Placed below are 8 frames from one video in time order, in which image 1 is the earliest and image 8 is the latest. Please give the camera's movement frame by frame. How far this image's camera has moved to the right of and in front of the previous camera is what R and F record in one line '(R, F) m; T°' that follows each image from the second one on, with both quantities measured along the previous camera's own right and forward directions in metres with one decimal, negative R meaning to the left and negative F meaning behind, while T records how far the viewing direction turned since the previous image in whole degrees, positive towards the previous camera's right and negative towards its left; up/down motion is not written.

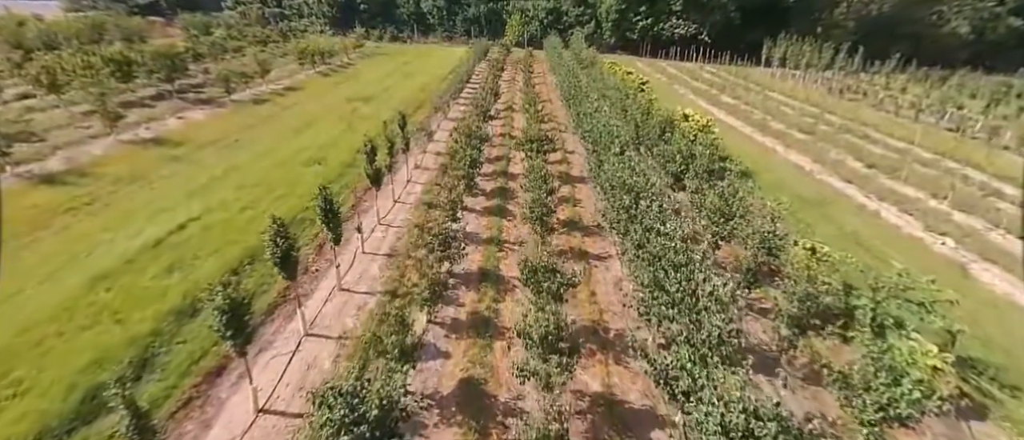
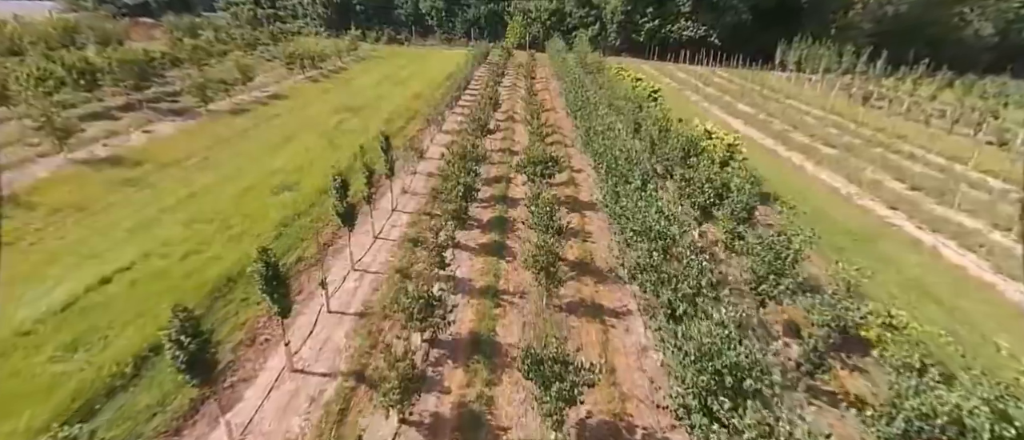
(+0.1, +2.6) m; 0°
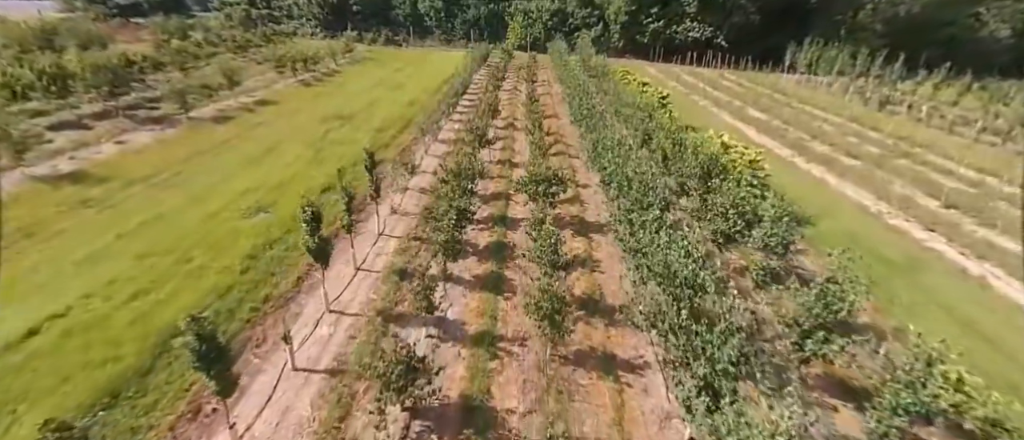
(+0.1, +1.8) m; 0°
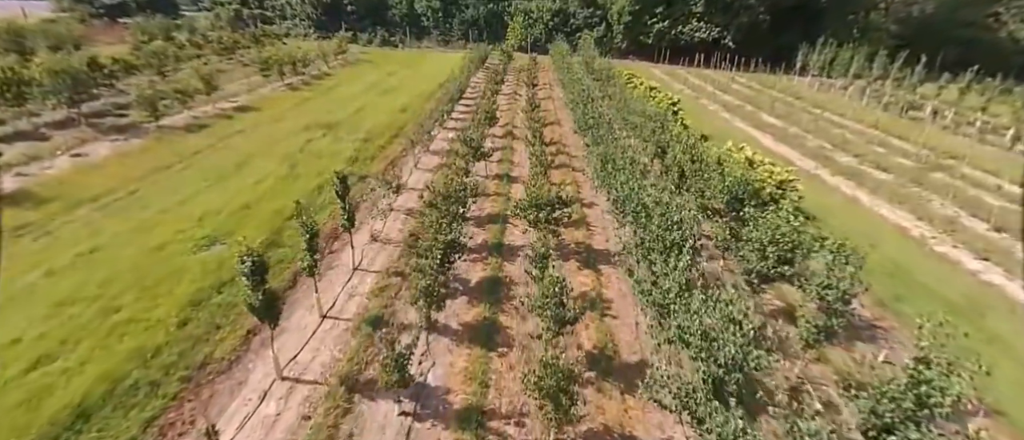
(+0.1, +2.2) m; 0°
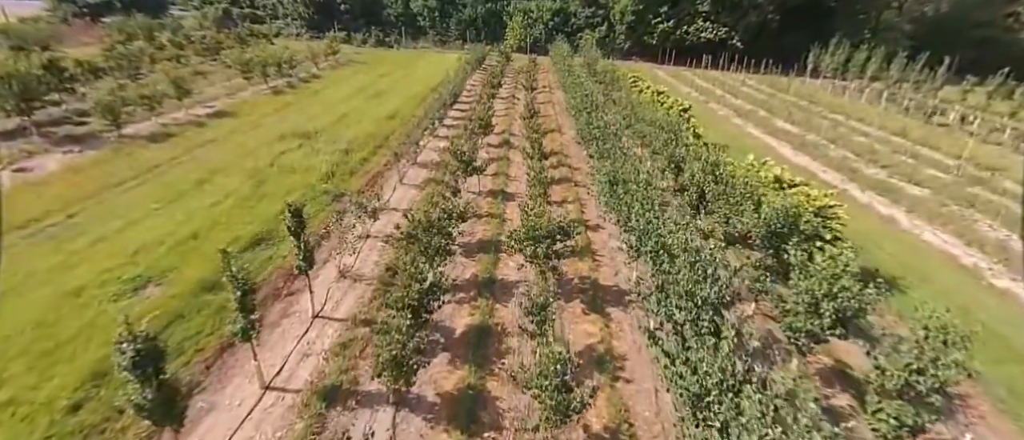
(+0.2, +2.3) m; 0°
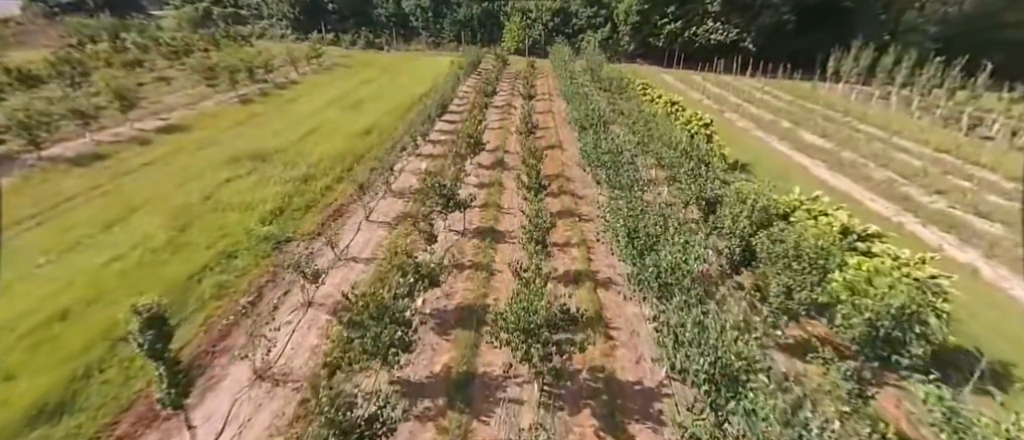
(+0.3, +3.7) m; 0°
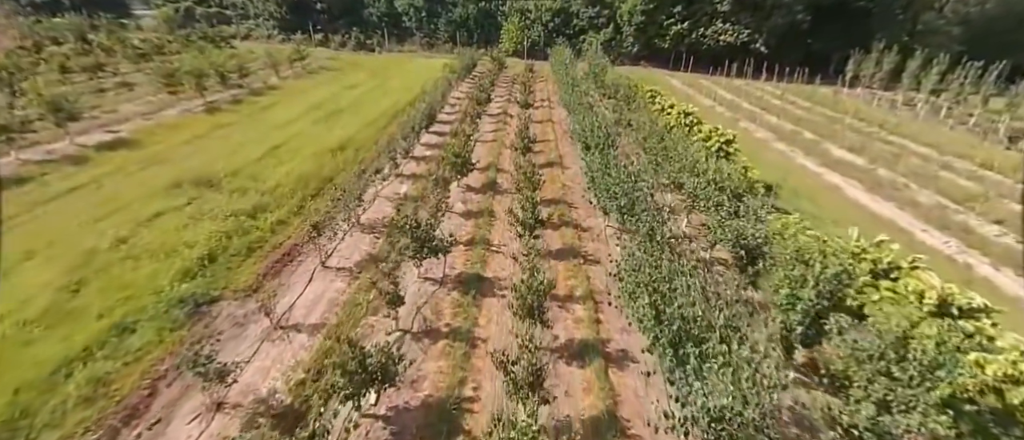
(+0.3, +3.1) m; 0°
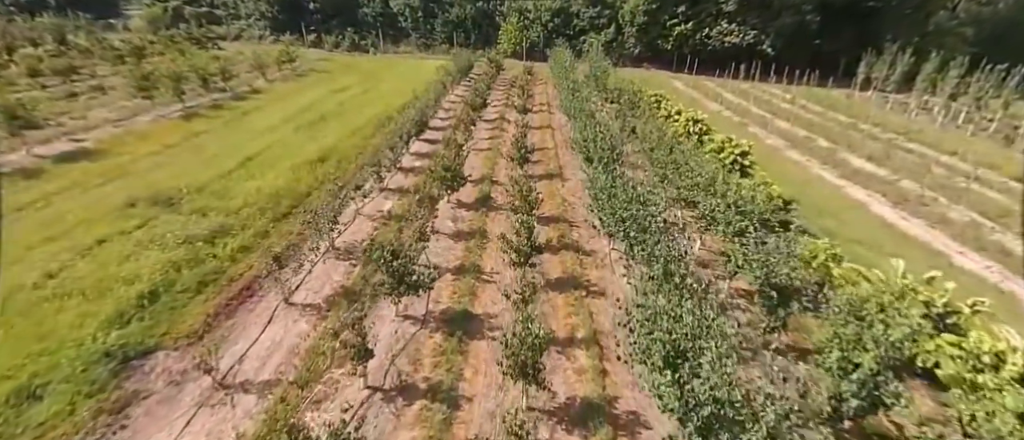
(+0.2, +1.8) m; 0°
